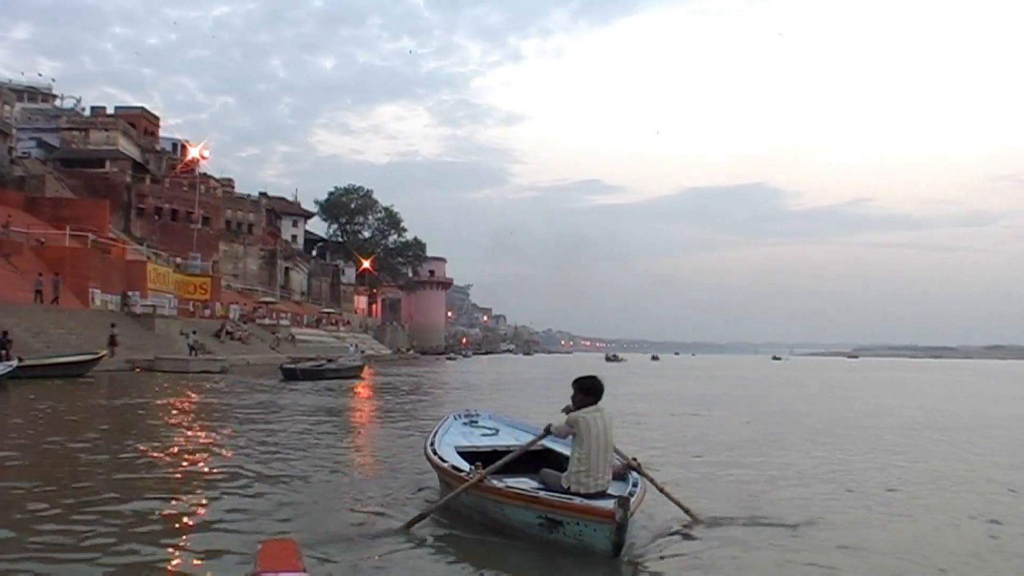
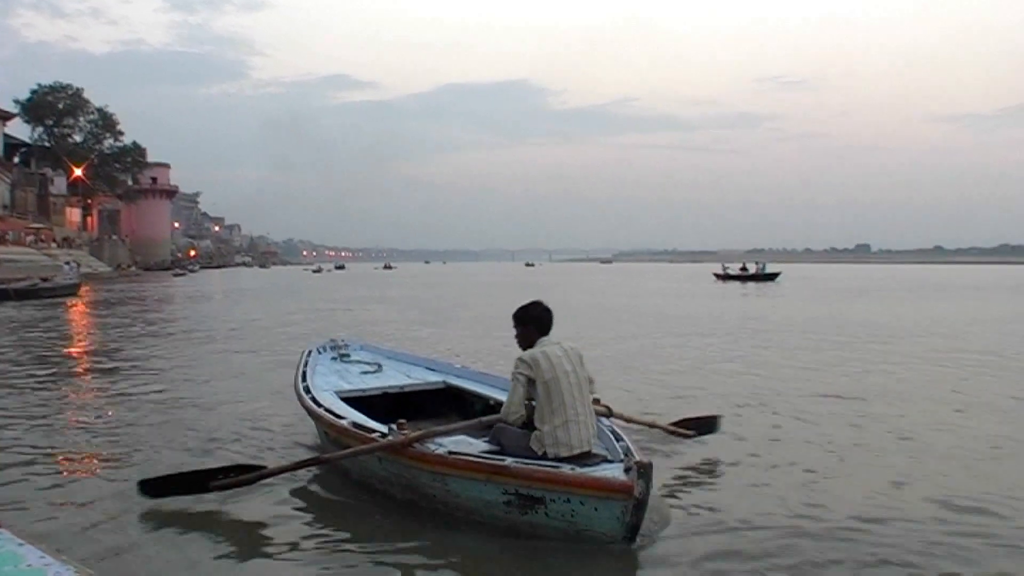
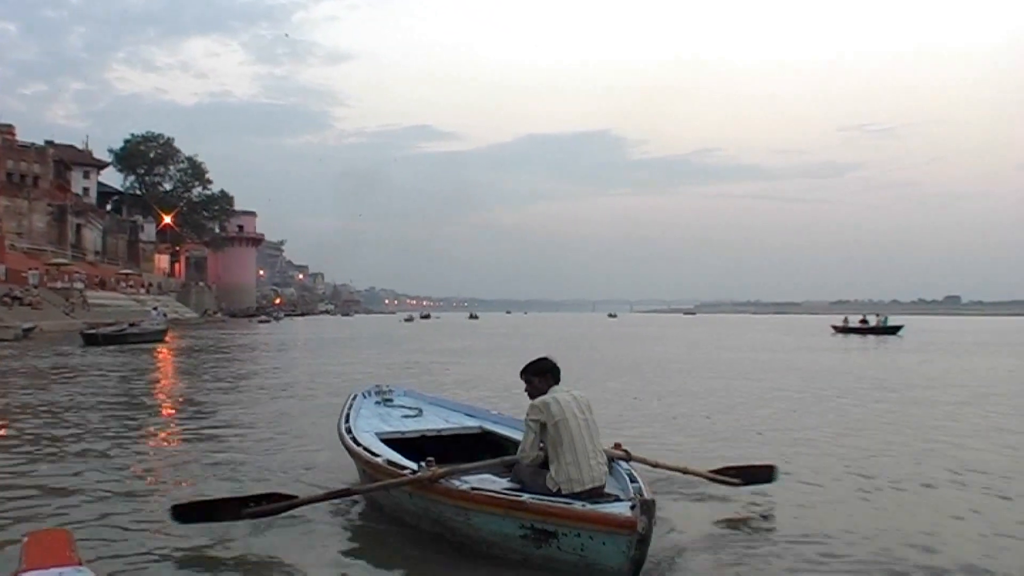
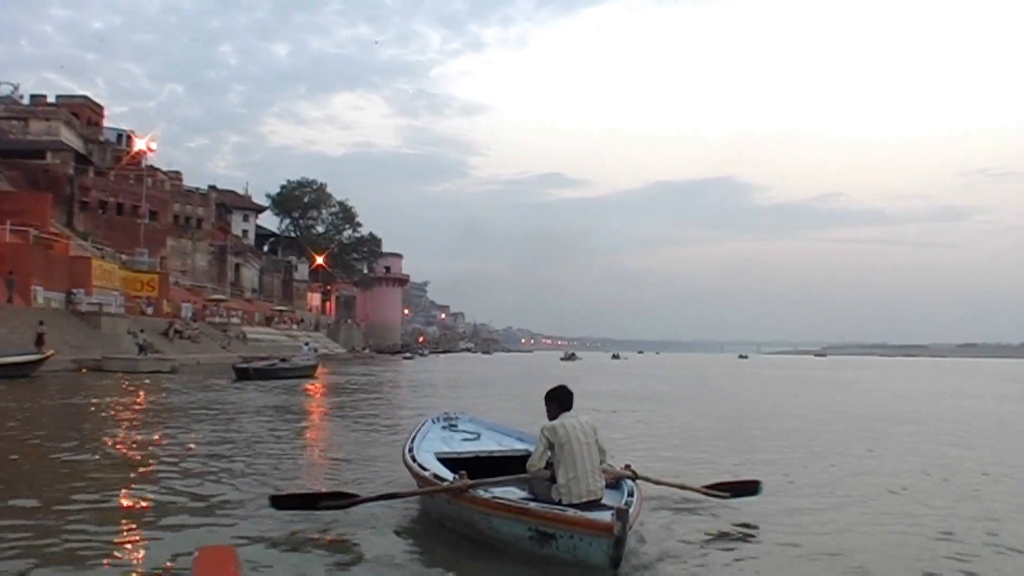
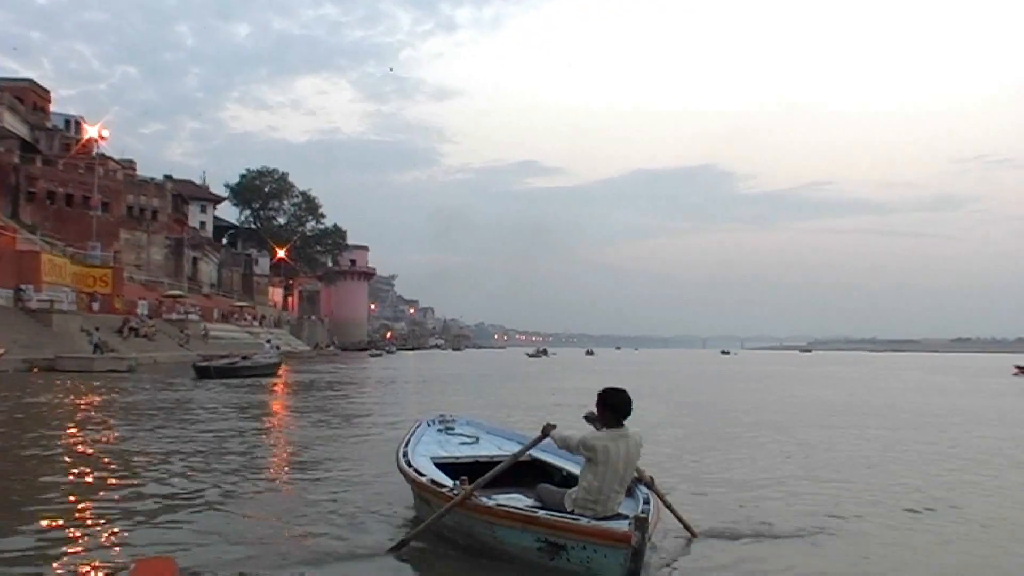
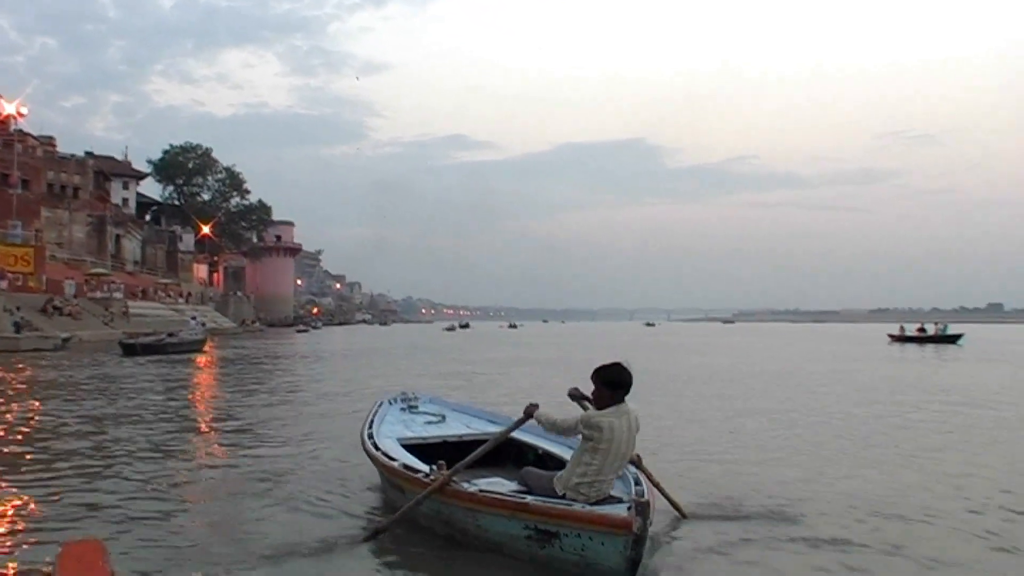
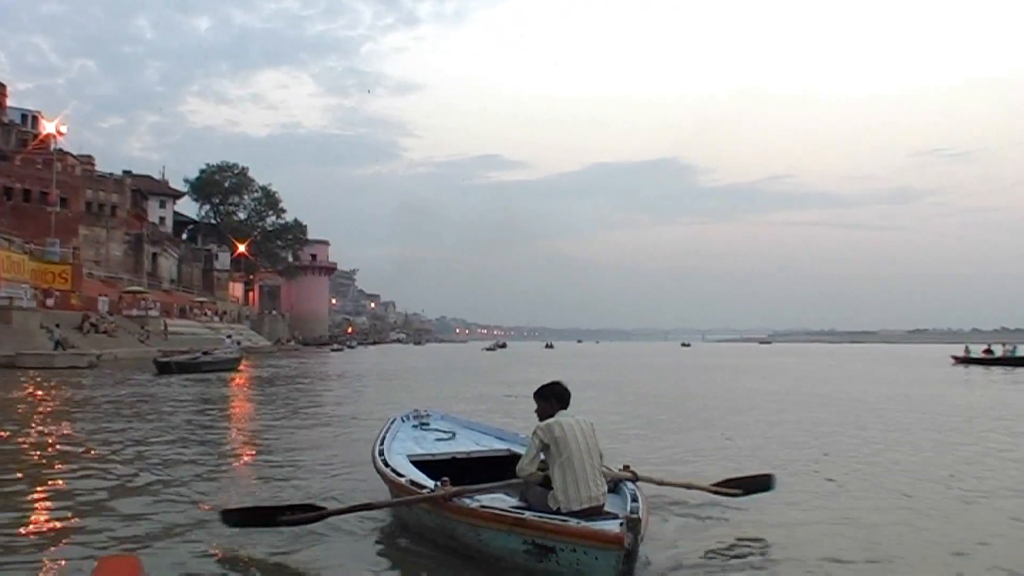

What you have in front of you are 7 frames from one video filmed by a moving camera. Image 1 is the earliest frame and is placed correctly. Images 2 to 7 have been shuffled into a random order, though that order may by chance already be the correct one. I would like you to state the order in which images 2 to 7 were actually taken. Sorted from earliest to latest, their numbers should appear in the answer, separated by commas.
4, 5, 7, 6, 3, 2
